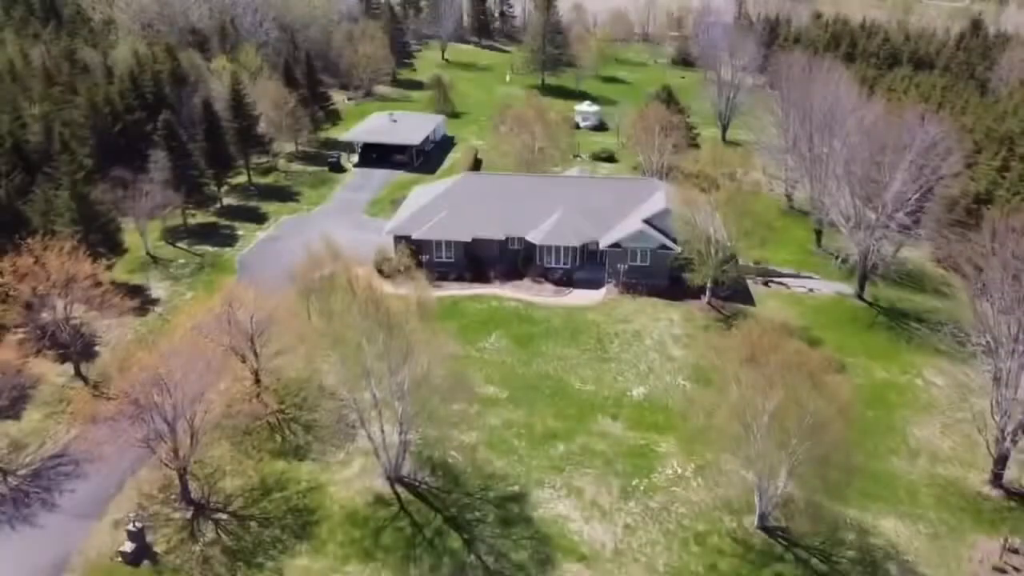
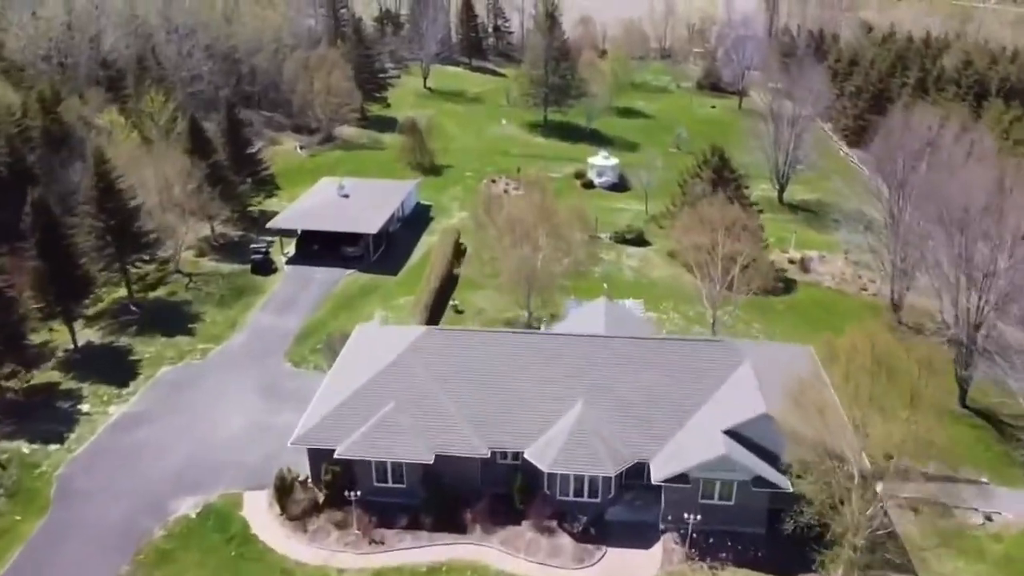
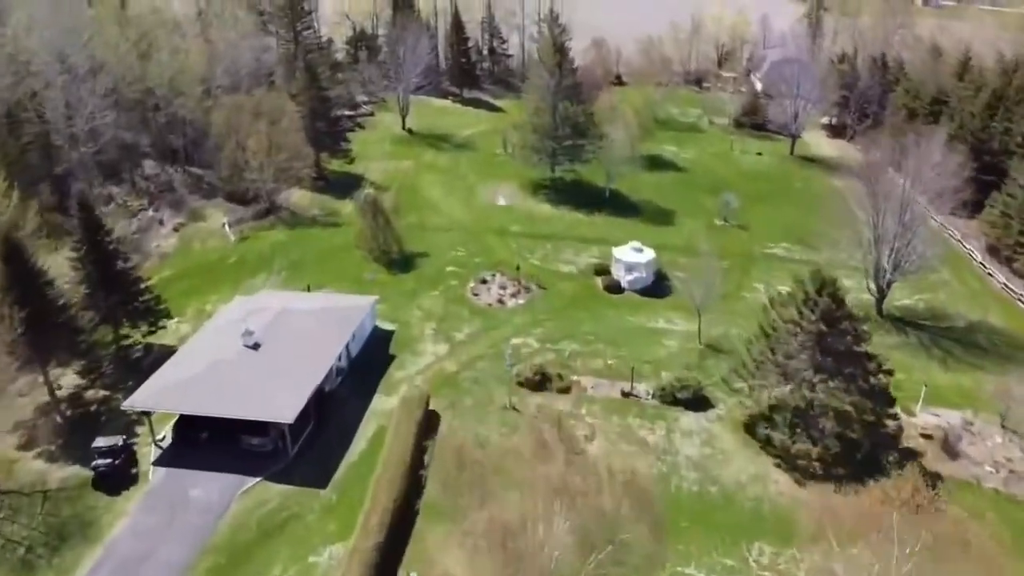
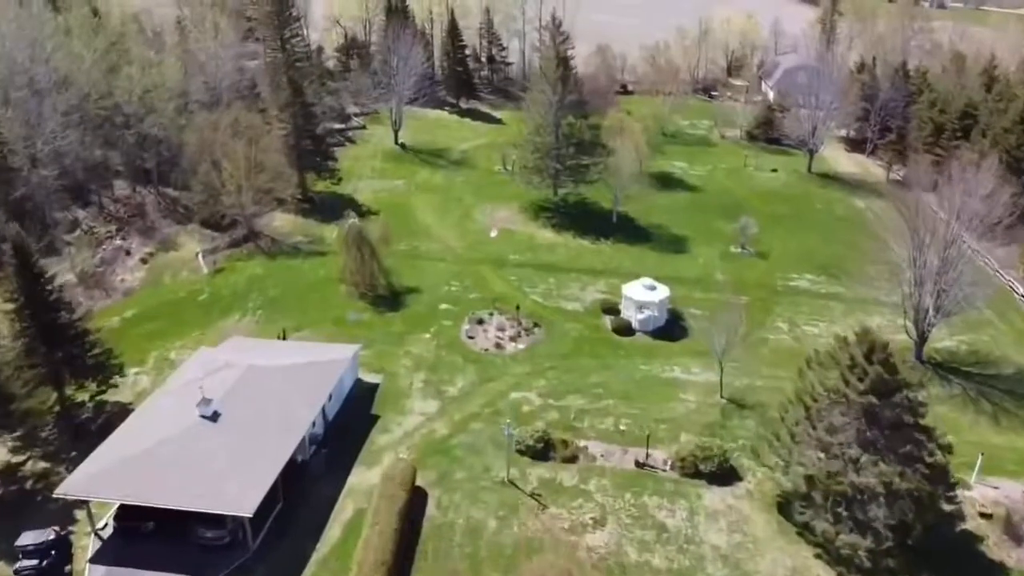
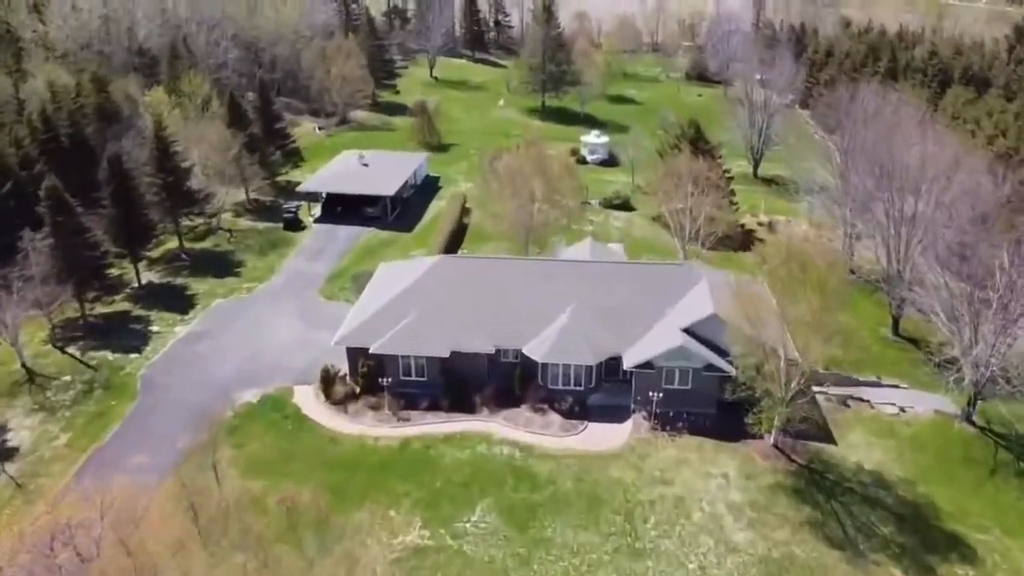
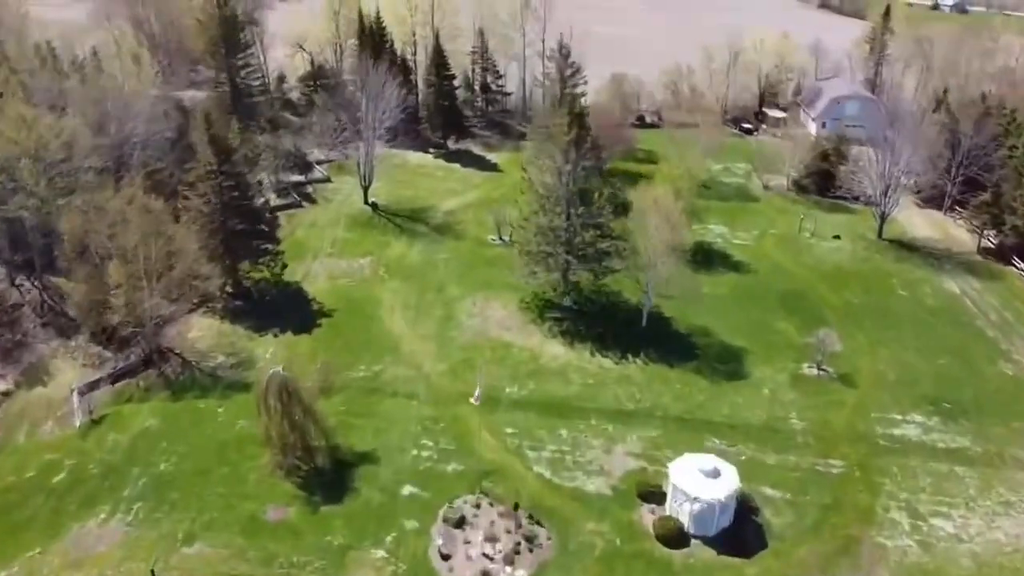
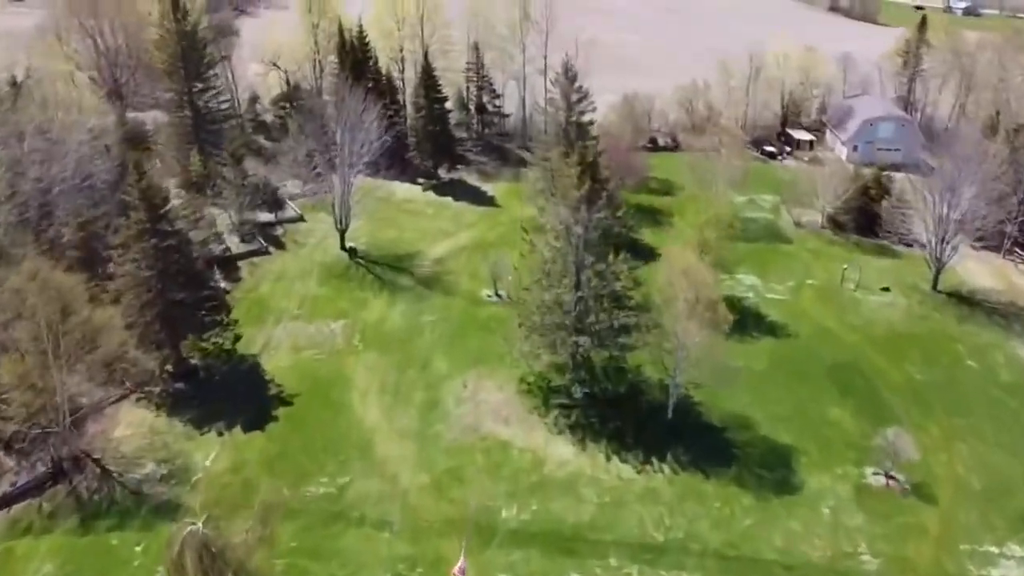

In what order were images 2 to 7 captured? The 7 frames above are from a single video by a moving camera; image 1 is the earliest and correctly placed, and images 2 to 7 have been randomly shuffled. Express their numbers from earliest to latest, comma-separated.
5, 2, 3, 4, 6, 7
